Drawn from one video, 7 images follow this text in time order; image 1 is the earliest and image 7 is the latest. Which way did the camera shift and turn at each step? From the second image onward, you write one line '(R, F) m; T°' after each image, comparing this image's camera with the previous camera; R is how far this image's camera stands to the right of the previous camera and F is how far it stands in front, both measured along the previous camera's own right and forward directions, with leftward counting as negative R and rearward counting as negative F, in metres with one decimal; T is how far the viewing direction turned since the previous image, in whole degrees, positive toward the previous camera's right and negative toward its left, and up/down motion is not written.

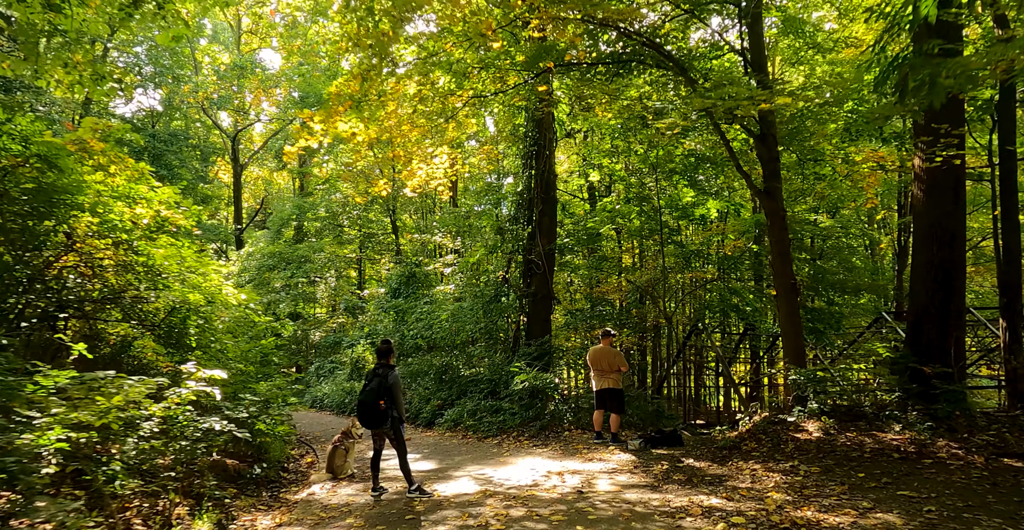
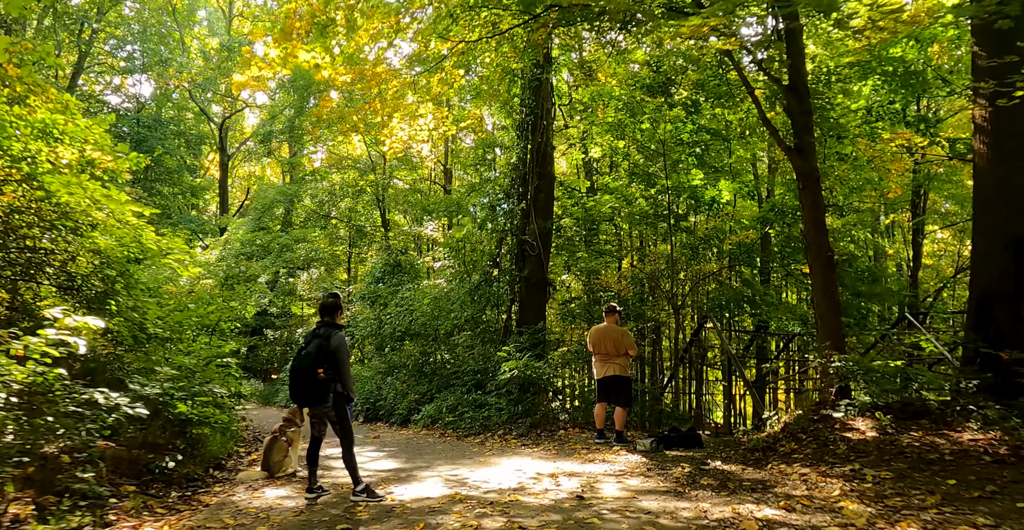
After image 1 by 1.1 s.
(+0.1, +1.3) m; 0°
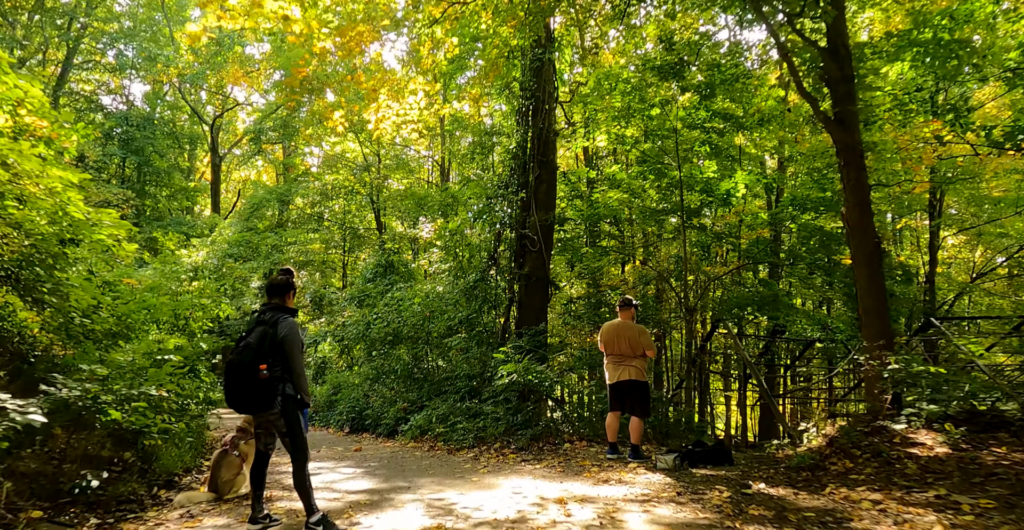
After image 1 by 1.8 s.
(0.0, +0.9) m; 0°
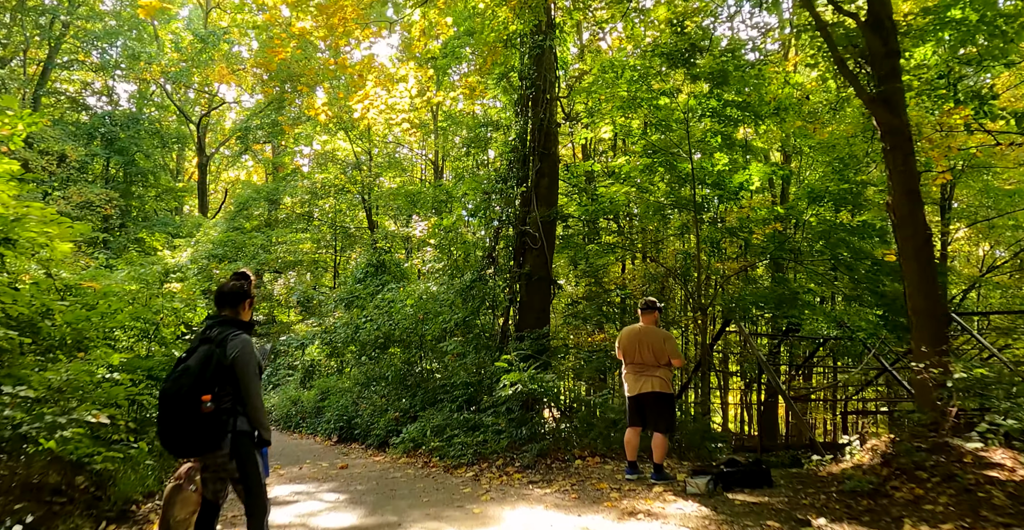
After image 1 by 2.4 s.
(-0.1, +0.7) m; +1°
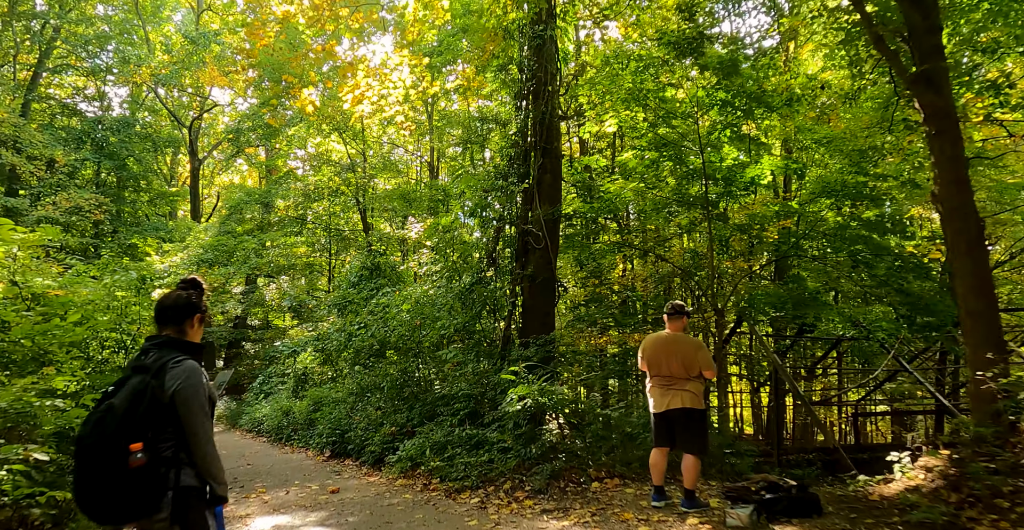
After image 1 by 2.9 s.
(-0.1, +0.6) m; 0°
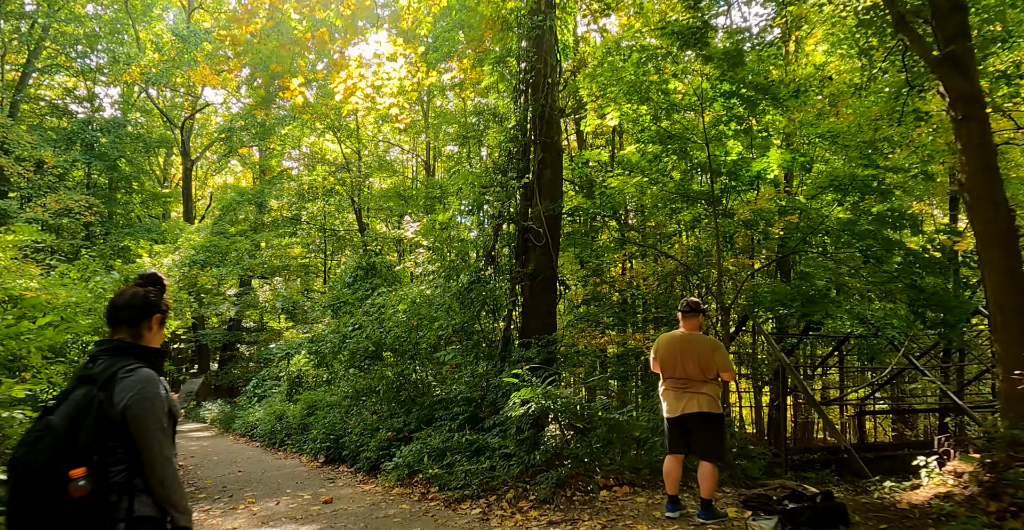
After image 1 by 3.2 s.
(0.0, +0.3) m; 0°
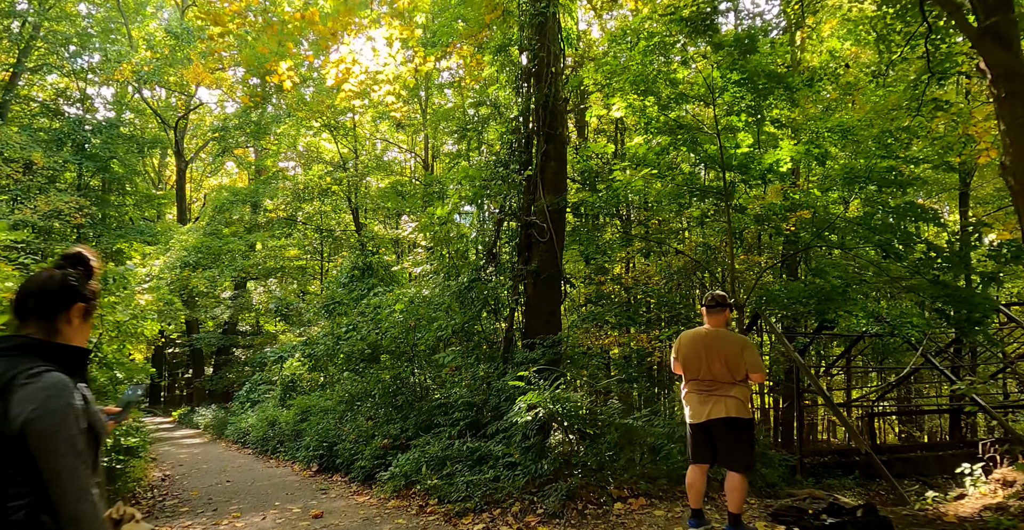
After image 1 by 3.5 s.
(0.0, +0.4) m; 0°
